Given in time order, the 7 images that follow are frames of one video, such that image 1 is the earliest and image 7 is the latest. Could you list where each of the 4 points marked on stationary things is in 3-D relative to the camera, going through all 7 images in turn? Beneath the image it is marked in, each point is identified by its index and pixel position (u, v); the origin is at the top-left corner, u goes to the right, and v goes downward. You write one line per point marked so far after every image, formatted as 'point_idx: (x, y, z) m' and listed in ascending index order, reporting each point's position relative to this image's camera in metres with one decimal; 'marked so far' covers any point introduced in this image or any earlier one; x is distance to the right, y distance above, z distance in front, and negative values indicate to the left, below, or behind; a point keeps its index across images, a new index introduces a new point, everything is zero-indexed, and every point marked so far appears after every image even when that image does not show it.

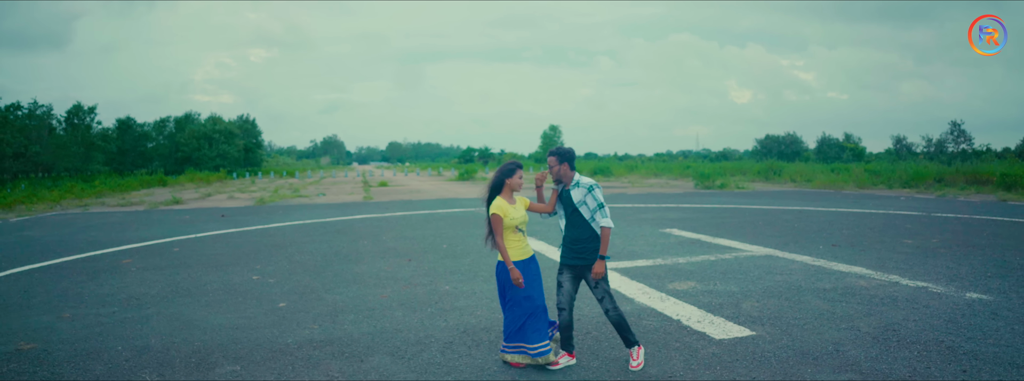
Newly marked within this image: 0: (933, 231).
0: (+7.6, -0.7, +9.7) m
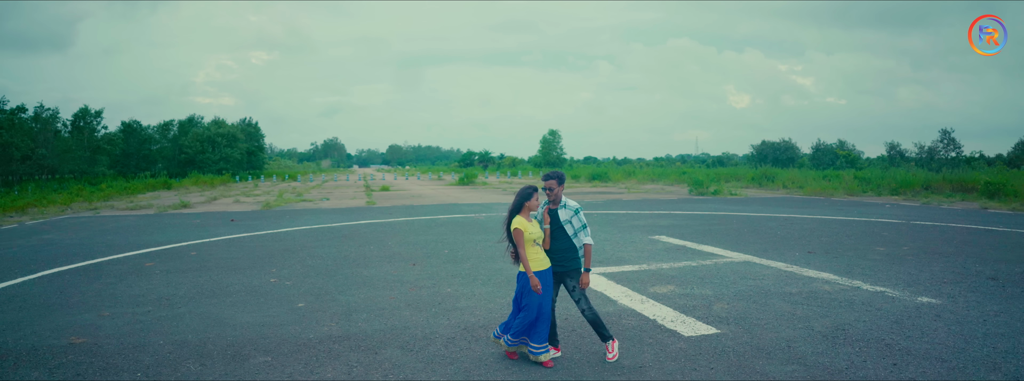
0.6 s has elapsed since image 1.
0: (+7.6, -0.9, +10.3) m
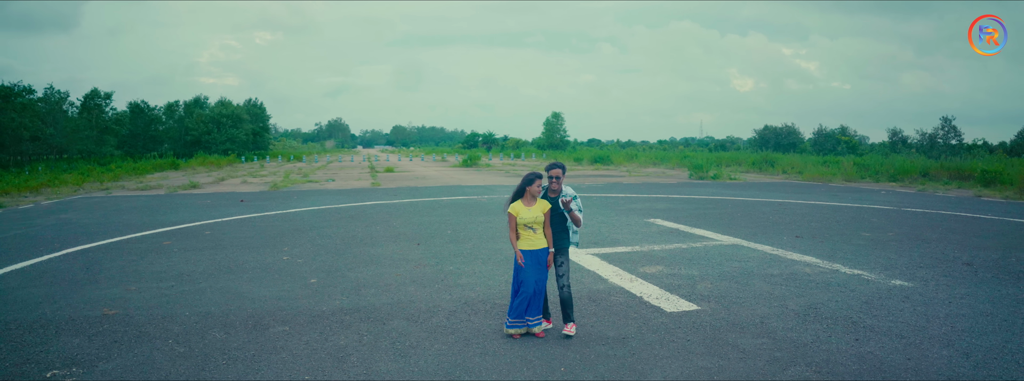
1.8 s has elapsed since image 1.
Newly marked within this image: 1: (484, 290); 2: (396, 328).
0: (+7.6, -0.7, +10.7) m
1: (-0.3, -1.1, +5.8) m
2: (-1.0, -1.2, +4.6) m
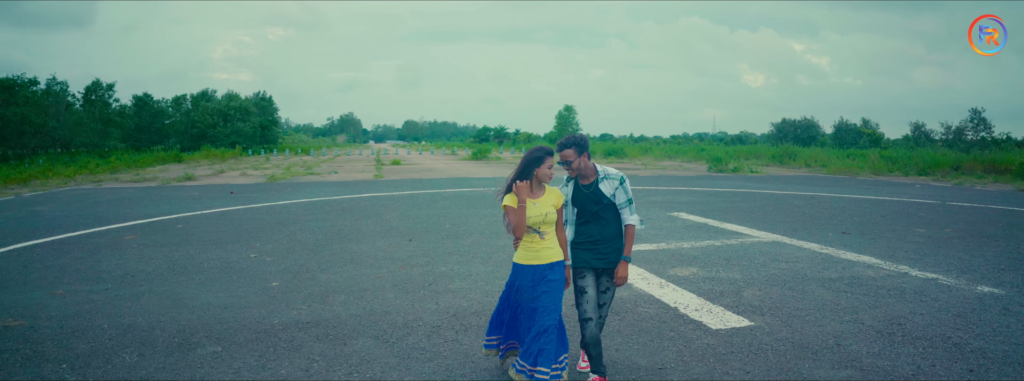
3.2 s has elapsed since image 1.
0: (+7.7, -0.5, +9.4) m
1: (-0.3, -0.9, +4.7) m
2: (-1.0, -1.1, +3.5) m
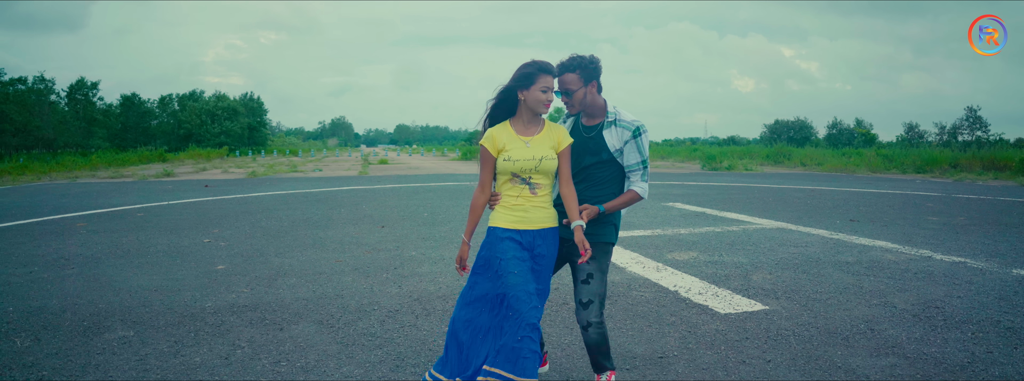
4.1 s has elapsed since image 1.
0: (+7.4, -0.3, +8.9) m
1: (-0.5, -0.7, +4.1) m
2: (-1.2, -0.8, +2.9) m
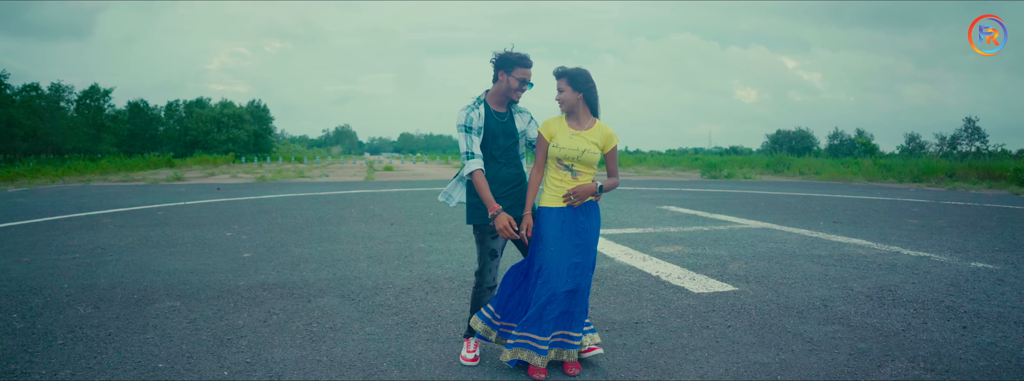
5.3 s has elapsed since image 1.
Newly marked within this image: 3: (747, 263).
0: (+7.5, -0.4, +9.3) m
1: (-0.5, -0.6, +4.5) m
2: (-1.2, -0.7, +3.4) m
3: (+2.1, -0.6, +4.8) m
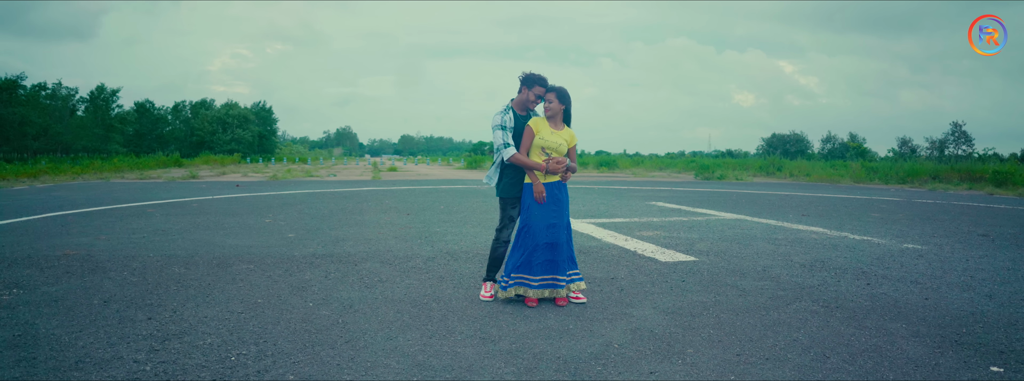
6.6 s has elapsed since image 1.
0: (+7.5, -0.4, +10.2) m
1: (-0.4, -0.5, +5.4) m
2: (-1.2, -0.6, +4.3) m
3: (+2.1, -0.6, +5.7) m
